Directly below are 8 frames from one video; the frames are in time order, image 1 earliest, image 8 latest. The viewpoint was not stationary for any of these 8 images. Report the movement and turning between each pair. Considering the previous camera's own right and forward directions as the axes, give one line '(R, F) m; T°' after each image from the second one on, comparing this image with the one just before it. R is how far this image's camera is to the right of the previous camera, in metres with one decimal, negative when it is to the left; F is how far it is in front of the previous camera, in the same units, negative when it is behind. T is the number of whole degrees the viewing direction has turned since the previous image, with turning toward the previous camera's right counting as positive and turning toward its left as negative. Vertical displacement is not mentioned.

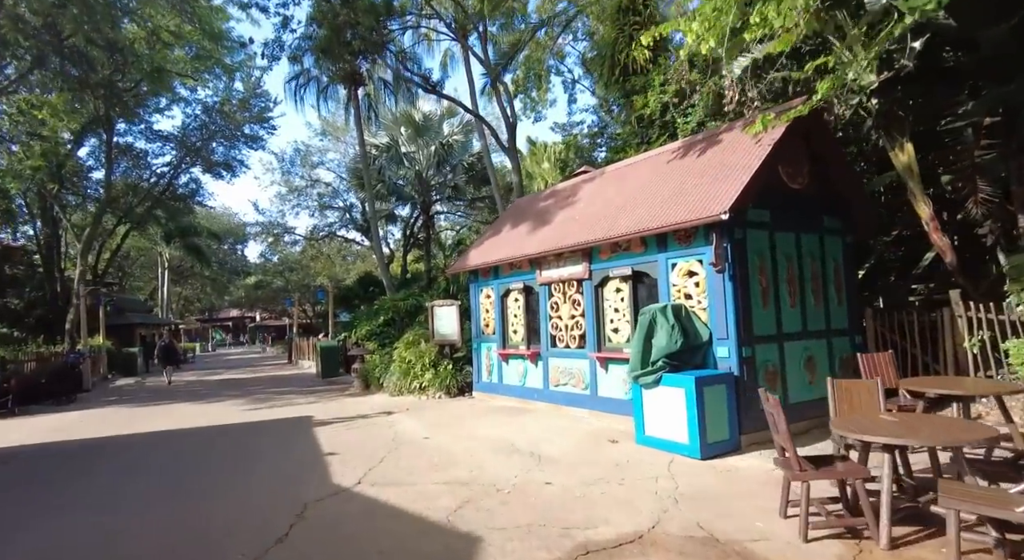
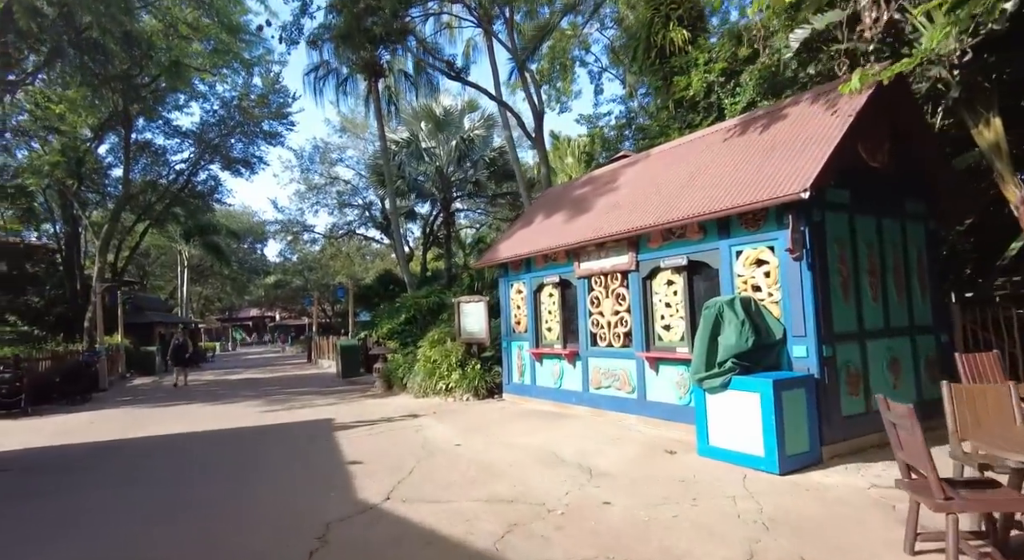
(-0.3, +0.8) m; -2°
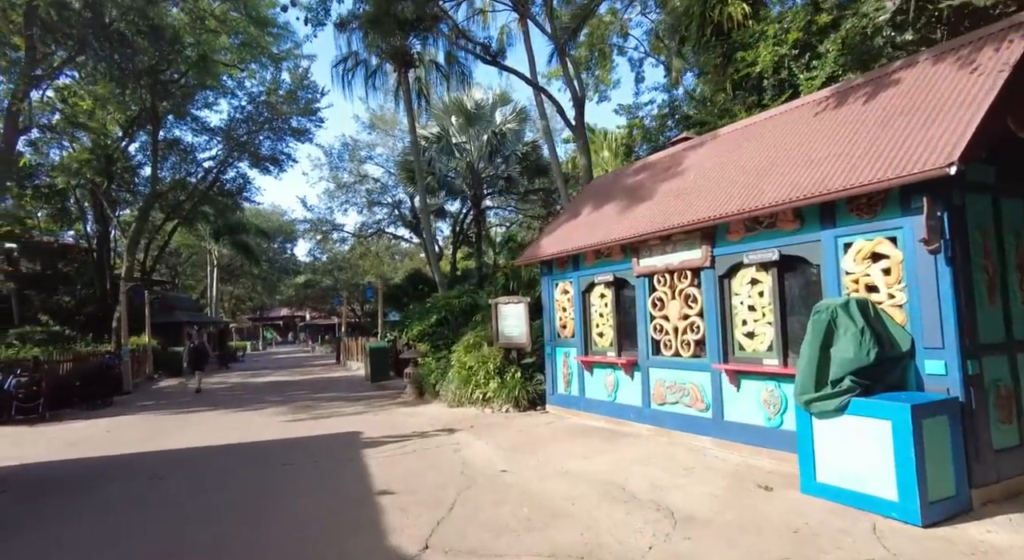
(-0.3, +1.1) m; -3°
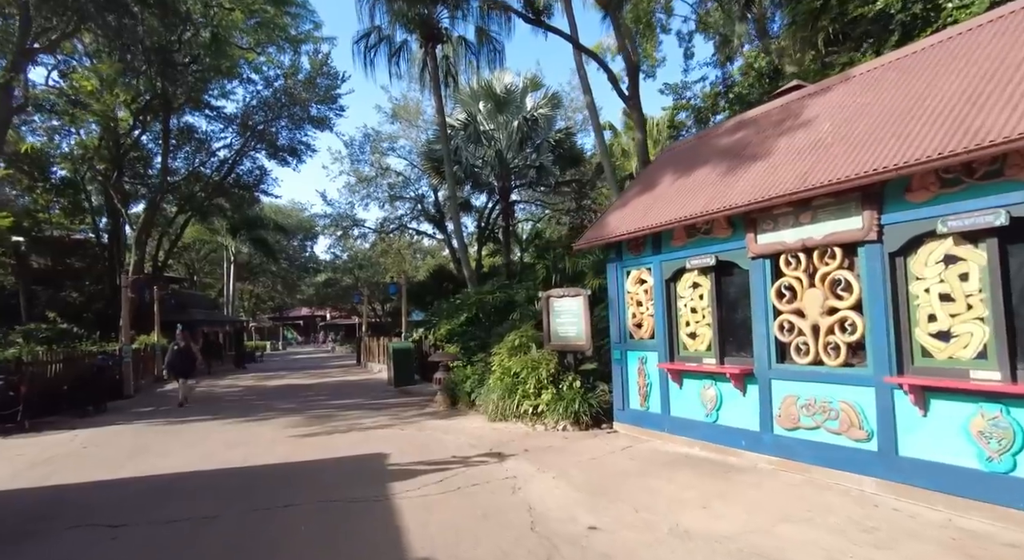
(-0.5, +1.9) m; -2°
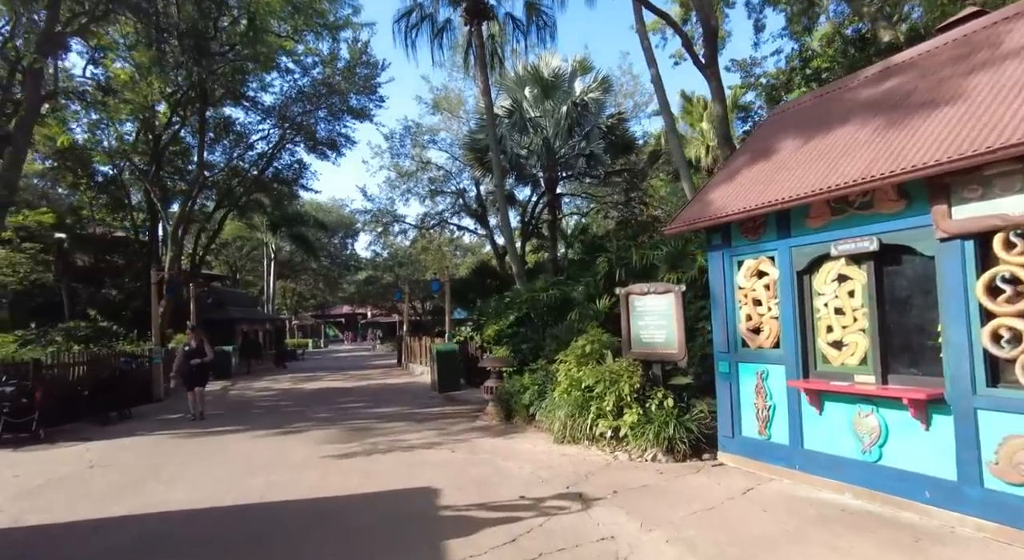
(-0.4, +1.5) m; -3°
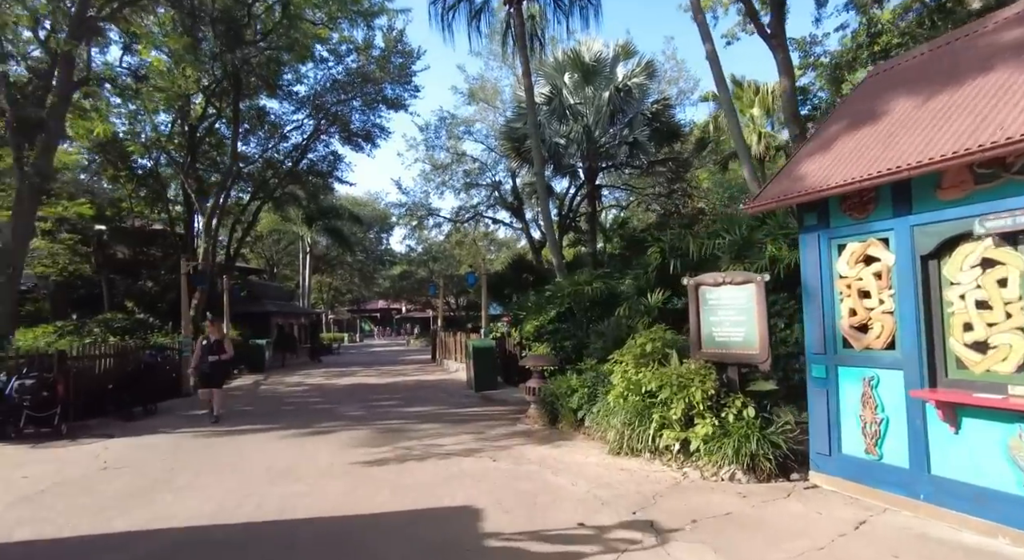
(-0.2, +0.9) m; -3°
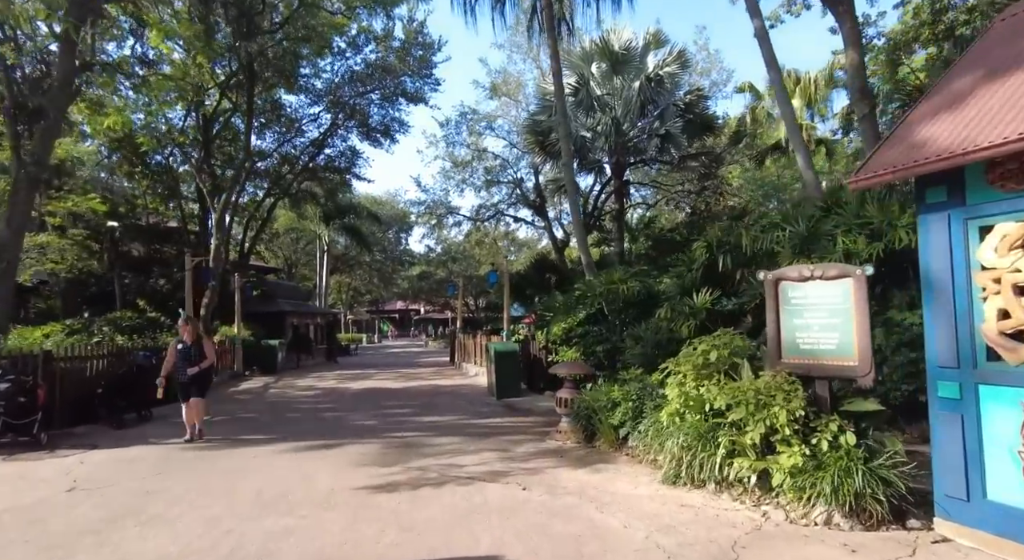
(-0.2, +1.2) m; -2°
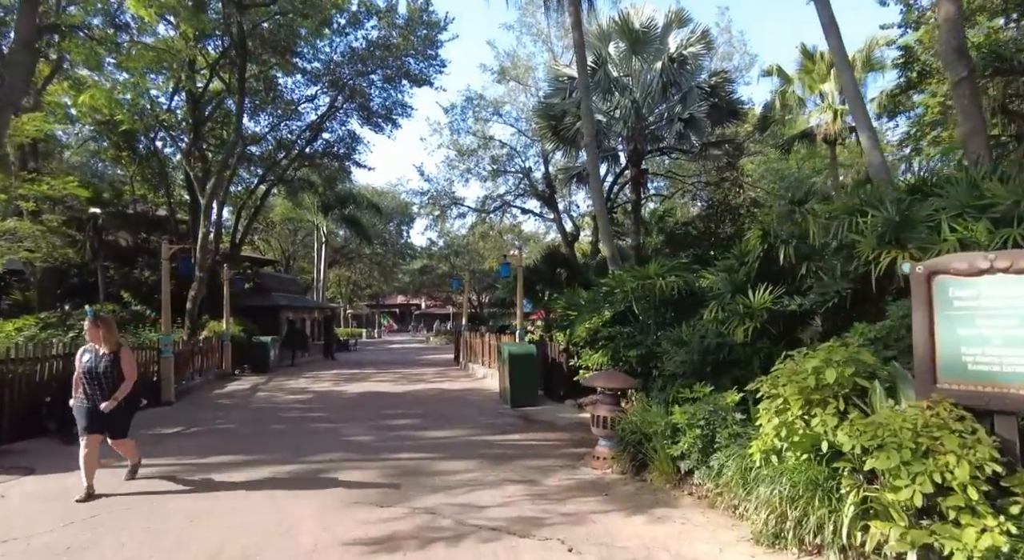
(-0.3, +1.6) m; 0°
